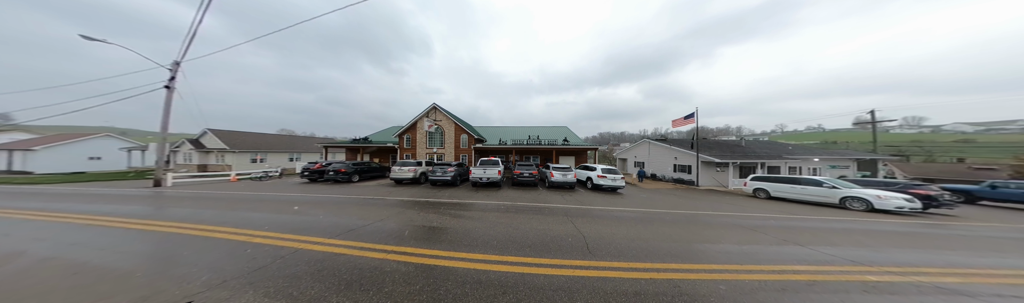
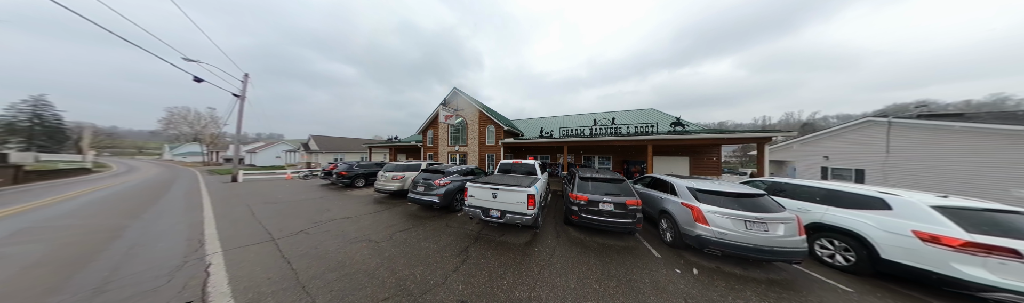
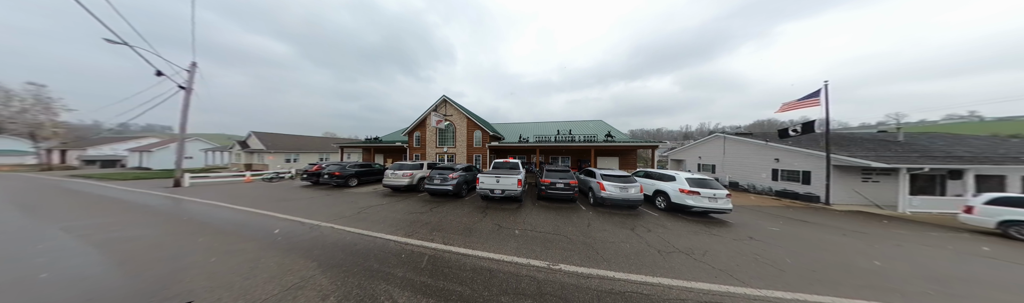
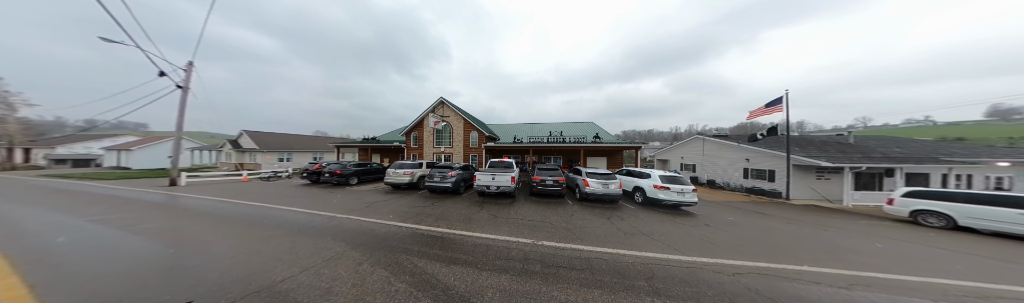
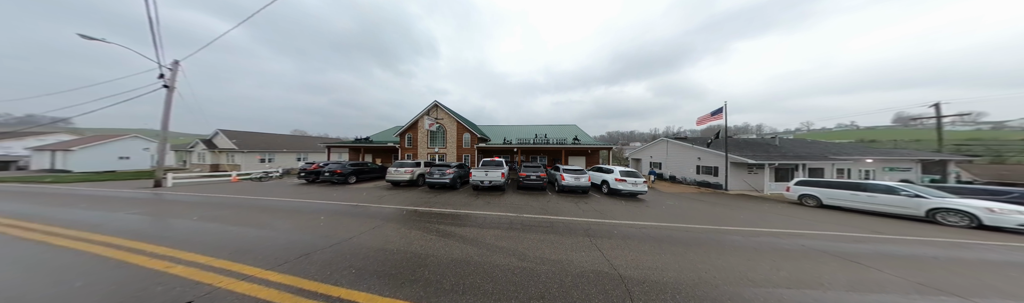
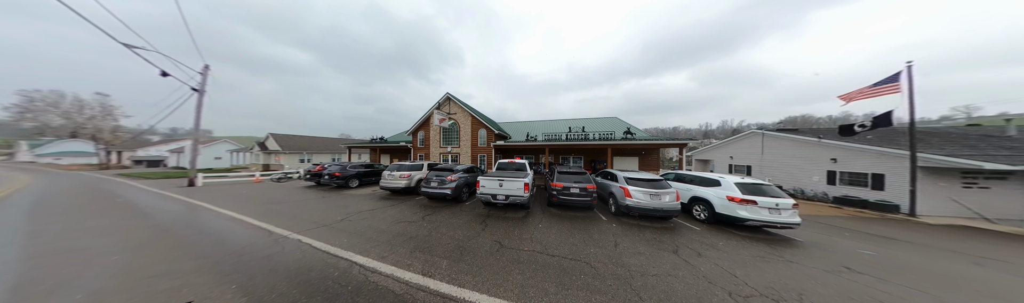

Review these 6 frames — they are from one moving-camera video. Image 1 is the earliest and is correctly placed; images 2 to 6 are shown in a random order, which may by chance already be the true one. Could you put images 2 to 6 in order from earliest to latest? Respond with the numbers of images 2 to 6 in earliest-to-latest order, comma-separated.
5, 4, 3, 6, 2
